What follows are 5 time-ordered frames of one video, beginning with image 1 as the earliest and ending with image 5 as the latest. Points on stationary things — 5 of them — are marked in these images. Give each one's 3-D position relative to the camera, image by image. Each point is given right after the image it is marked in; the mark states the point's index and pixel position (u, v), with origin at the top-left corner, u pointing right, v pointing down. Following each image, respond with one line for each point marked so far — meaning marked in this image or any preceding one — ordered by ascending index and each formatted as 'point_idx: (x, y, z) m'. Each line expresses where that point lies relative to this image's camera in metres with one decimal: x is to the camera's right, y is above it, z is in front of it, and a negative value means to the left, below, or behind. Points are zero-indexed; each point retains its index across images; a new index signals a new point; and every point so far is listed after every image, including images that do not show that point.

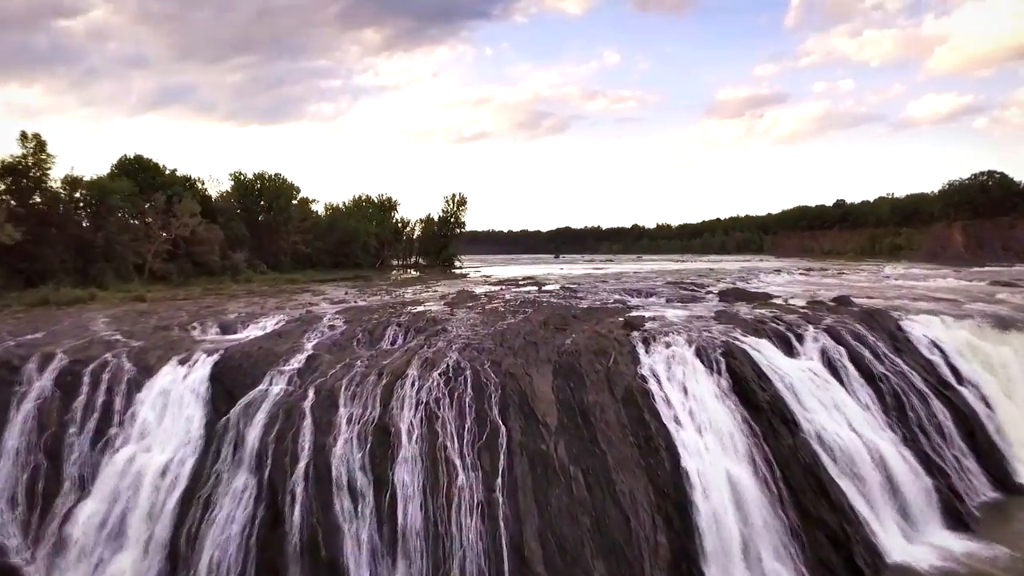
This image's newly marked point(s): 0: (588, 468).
0: (+1.1, -2.7, +10.8) m
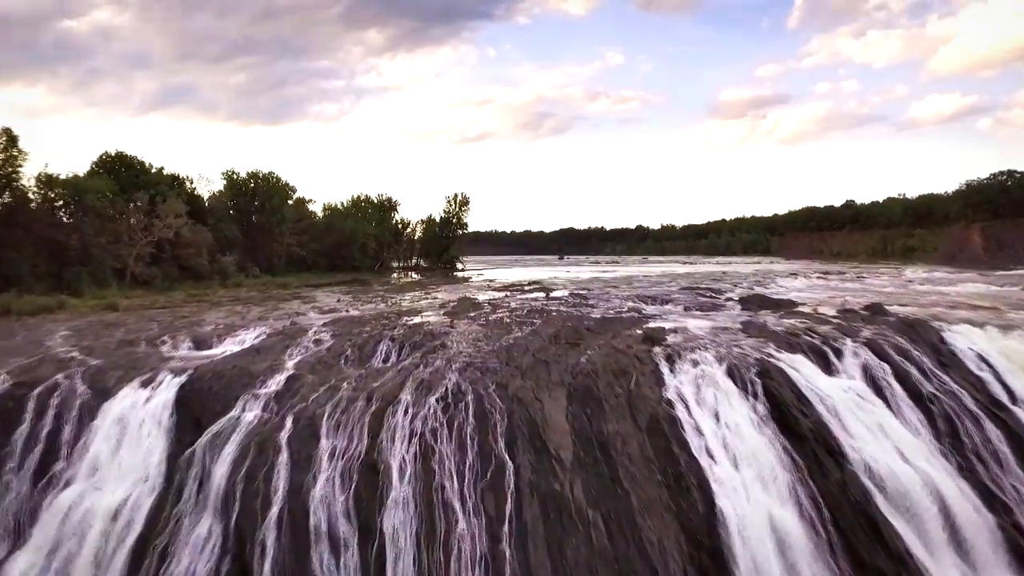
0: (+1.3, -2.9, +9.2) m
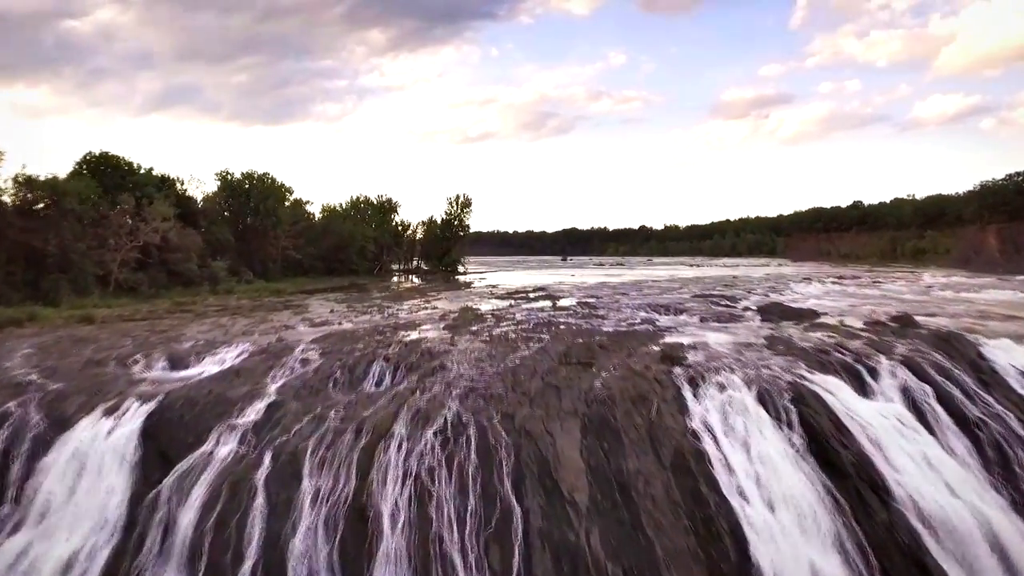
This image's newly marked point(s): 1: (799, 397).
0: (+1.4, -3.2, +8.1) m
1: (+4.4, -1.7, +10.9) m
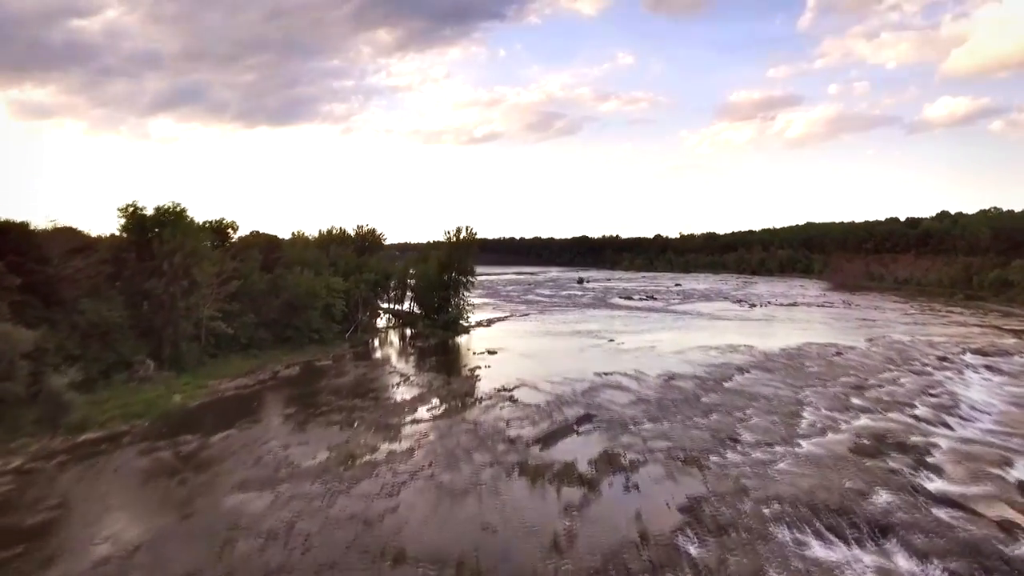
0: (+1.9, -6.0, -1.7) m
1: (+5.0, -4.5, +1.1) m
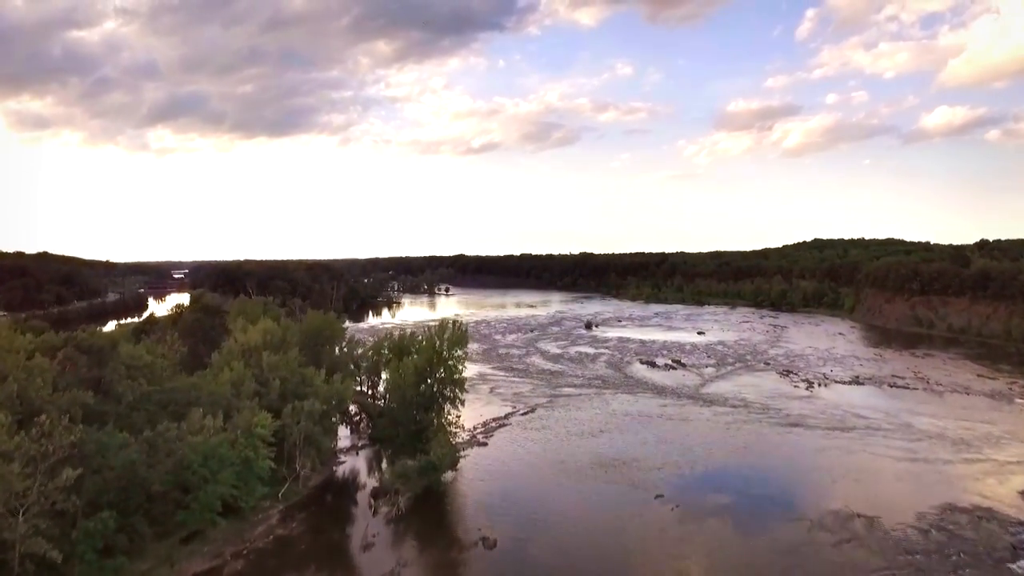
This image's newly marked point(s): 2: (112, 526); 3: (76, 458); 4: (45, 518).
0: (+2.1, -9.5, -10.8) m
1: (+5.2, -8.1, -7.9) m
2: (-8.8, -5.2, +15.8) m
3: (-9.3, -3.6, +15.3) m
4: (-9.3, -4.6, +14.1) m
